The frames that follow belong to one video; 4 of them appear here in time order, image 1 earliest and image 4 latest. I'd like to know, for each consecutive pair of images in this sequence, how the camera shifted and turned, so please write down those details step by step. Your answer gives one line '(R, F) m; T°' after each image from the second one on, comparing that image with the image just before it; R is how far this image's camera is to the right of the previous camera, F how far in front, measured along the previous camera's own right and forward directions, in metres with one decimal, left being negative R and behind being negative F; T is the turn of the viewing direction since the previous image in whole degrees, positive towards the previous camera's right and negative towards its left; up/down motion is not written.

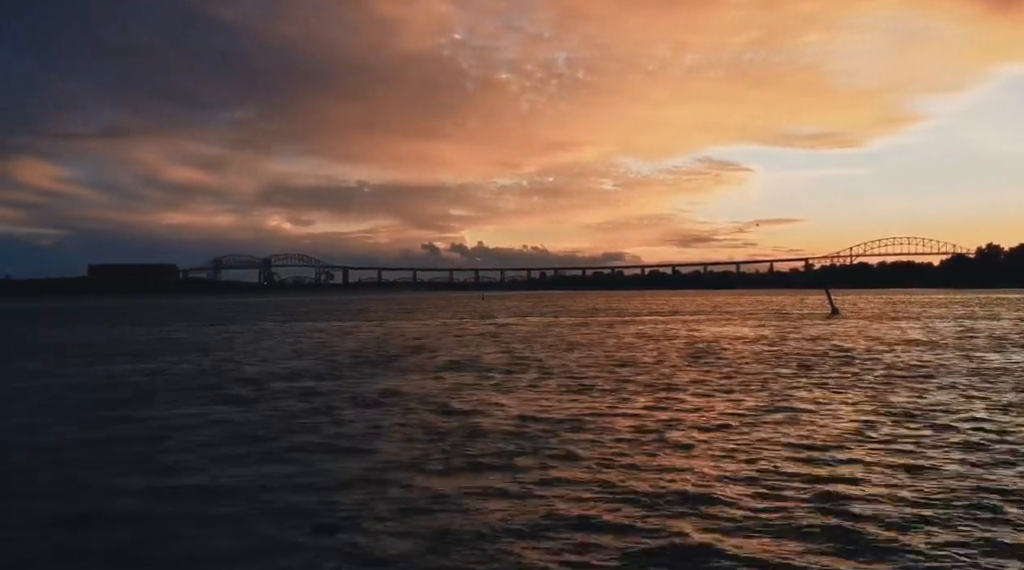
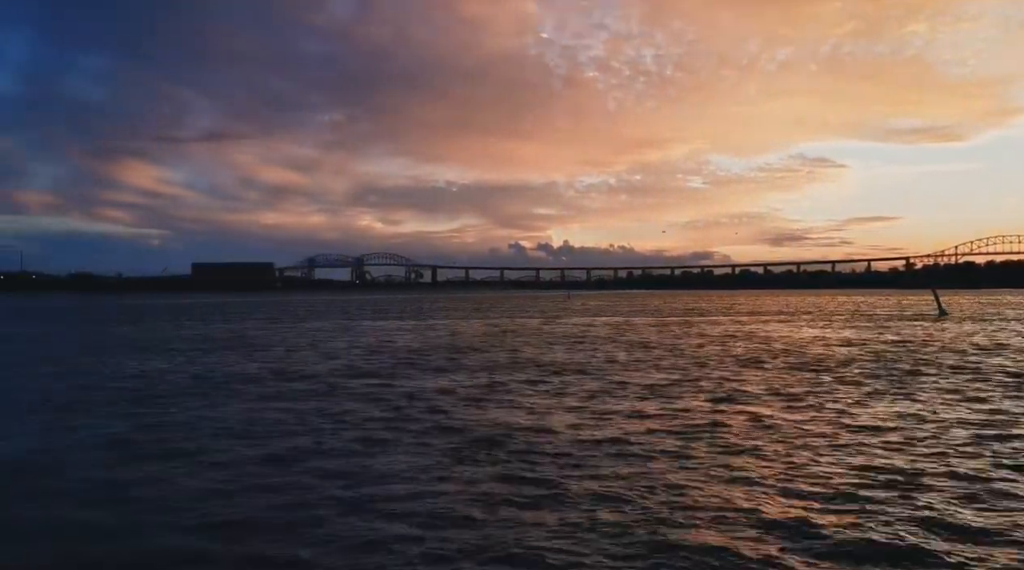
(+1.3, +0.2) m; -6°
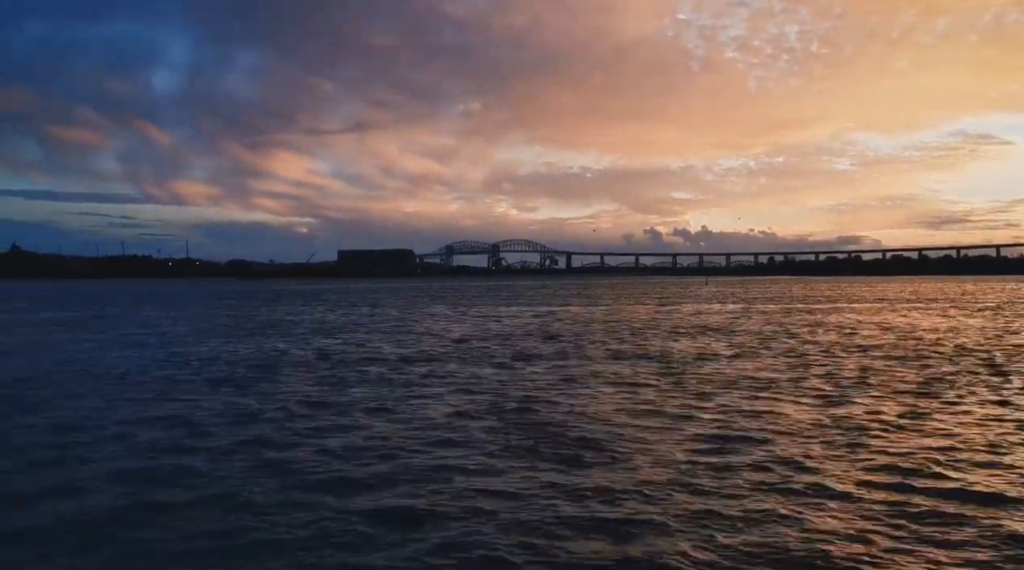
(+1.3, -2.0) m; -9°
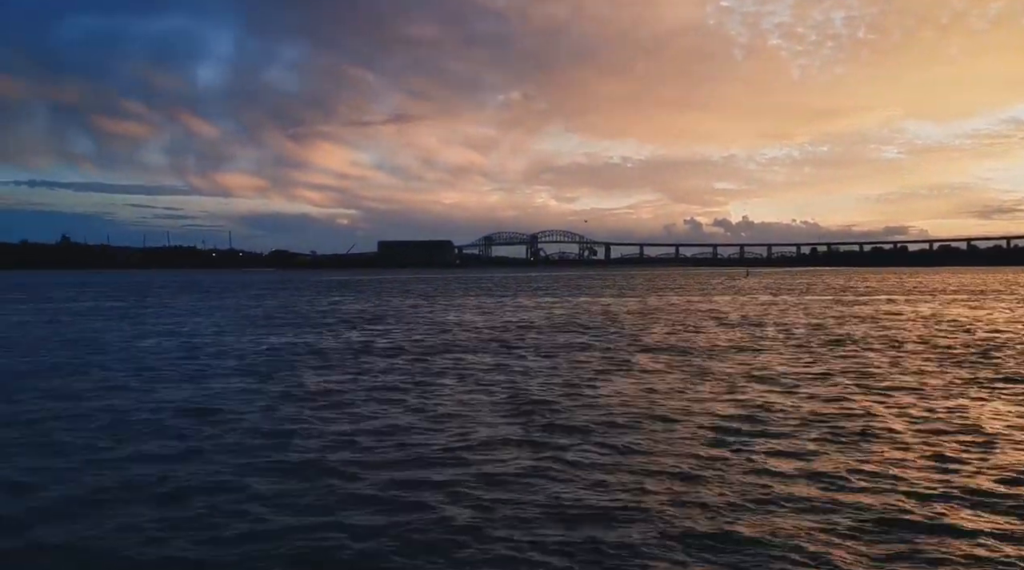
(0.0, 0.0) m; -3°
